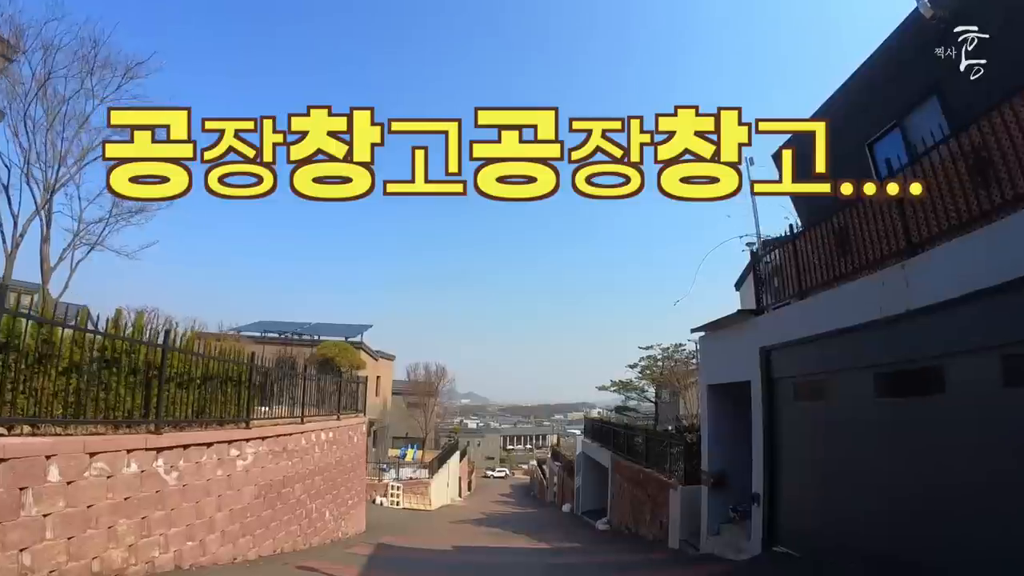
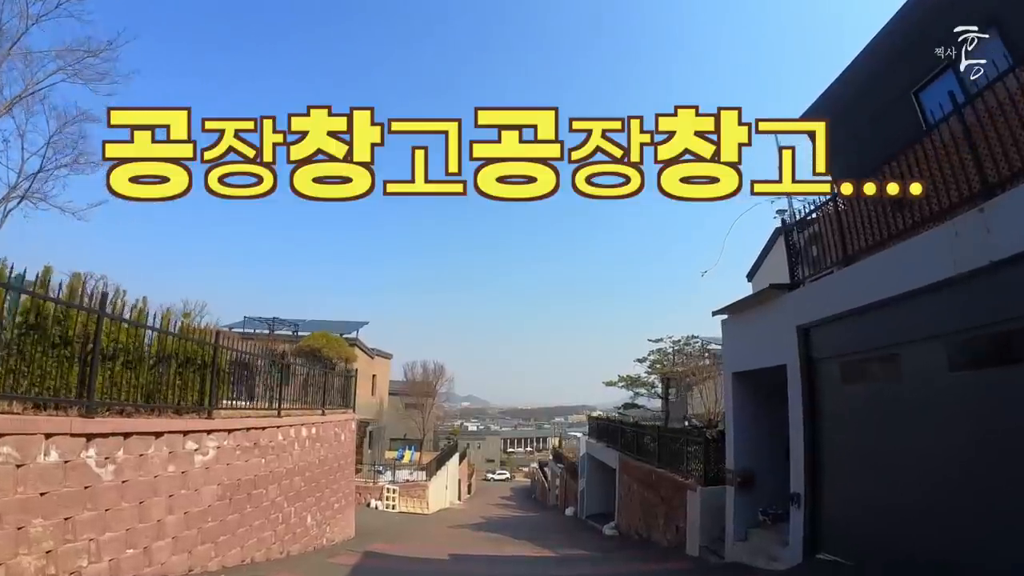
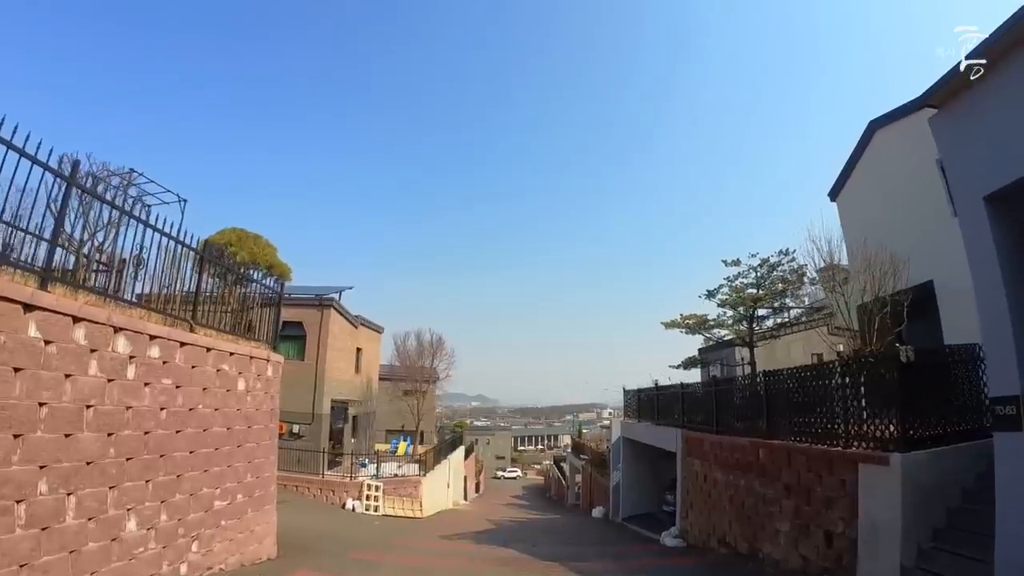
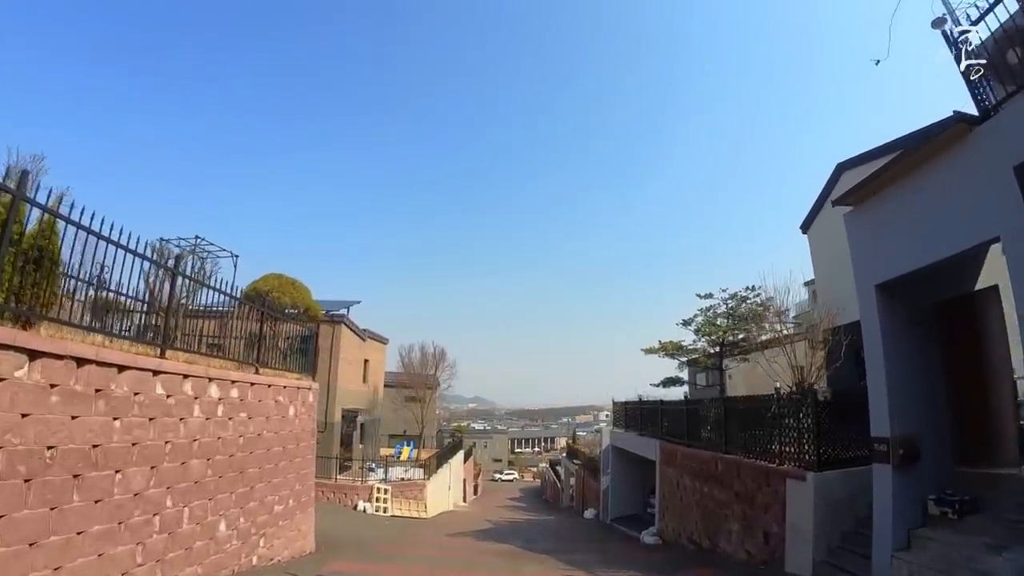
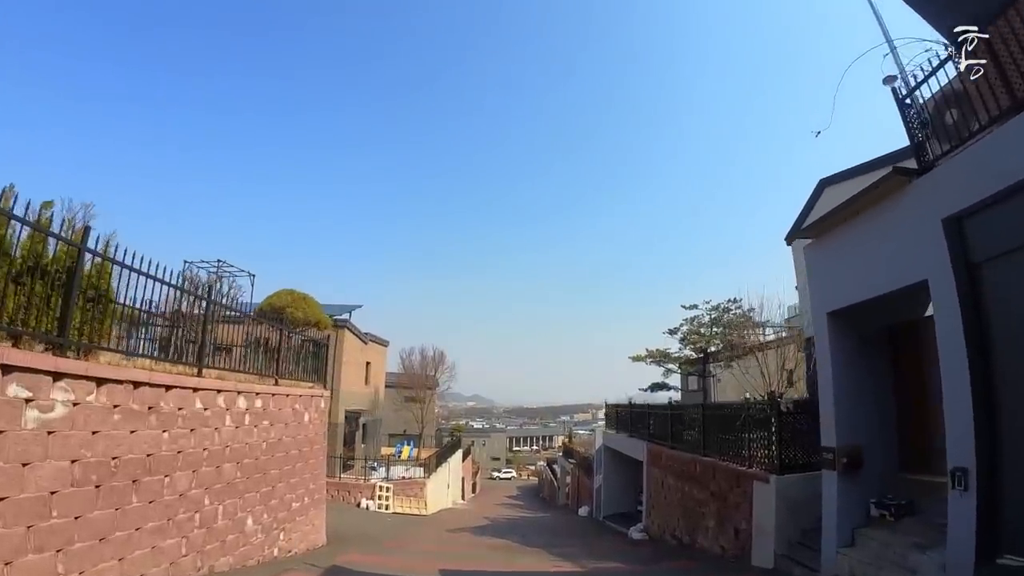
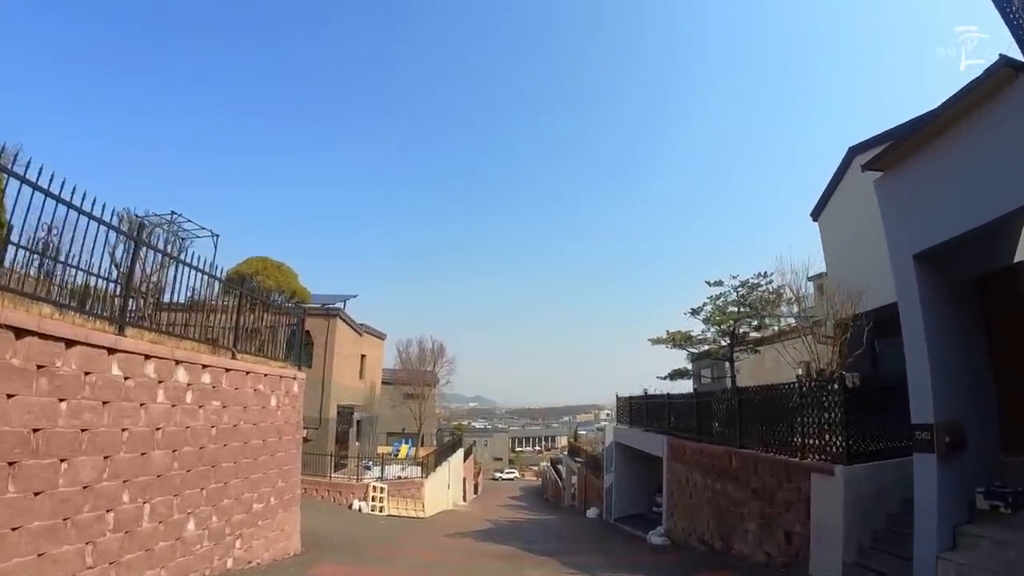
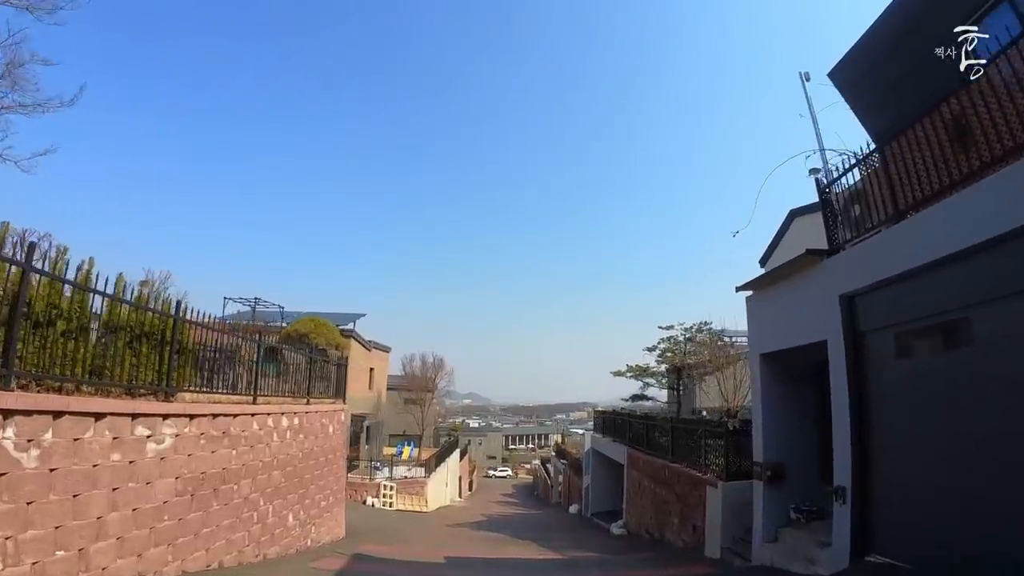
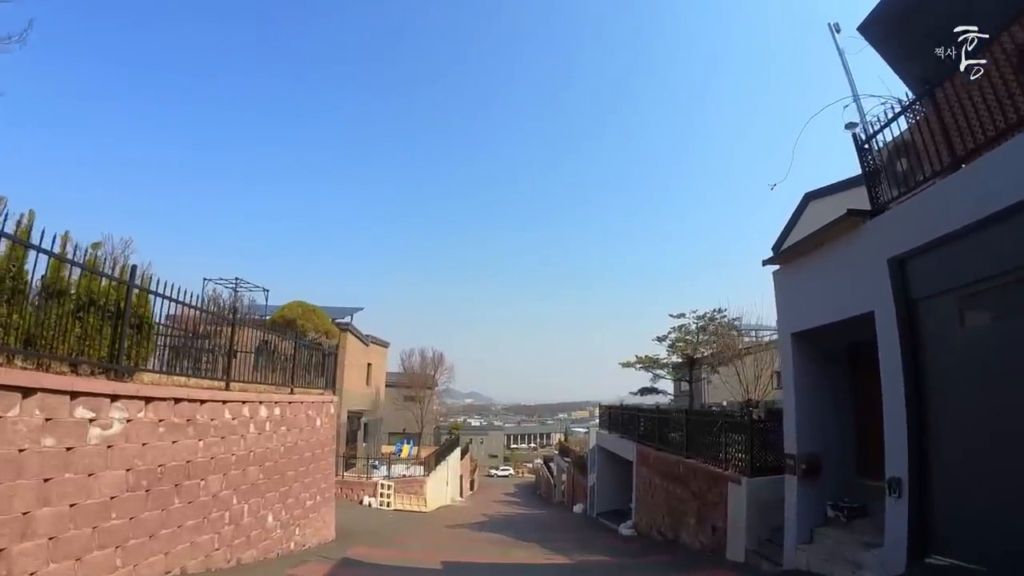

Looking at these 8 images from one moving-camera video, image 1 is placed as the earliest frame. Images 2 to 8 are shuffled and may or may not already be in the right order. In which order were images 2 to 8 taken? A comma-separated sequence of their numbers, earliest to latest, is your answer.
2, 7, 8, 5, 4, 6, 3
